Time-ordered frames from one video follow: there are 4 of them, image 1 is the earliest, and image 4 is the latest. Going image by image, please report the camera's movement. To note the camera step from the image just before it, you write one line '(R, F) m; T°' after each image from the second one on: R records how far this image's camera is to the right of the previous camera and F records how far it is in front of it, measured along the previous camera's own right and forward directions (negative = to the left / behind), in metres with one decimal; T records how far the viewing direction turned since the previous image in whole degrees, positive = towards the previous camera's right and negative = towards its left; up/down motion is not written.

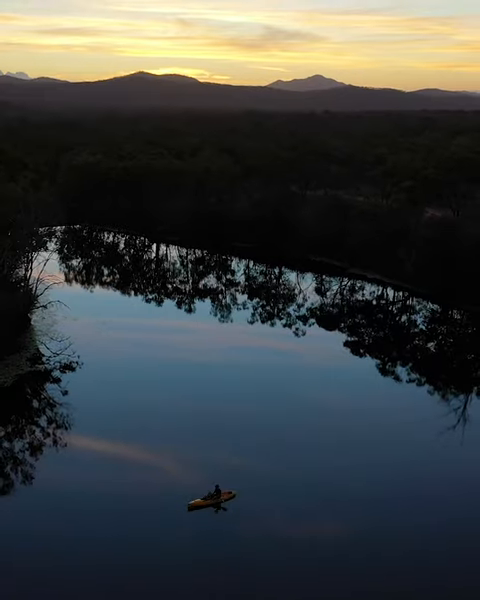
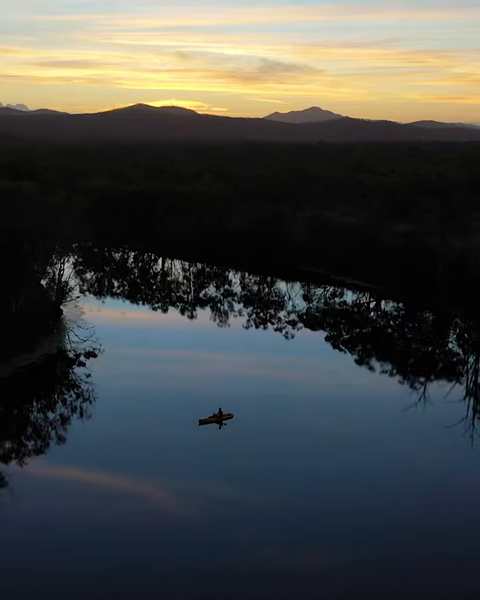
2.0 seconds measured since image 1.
(0.0, -2.4) m; 0°
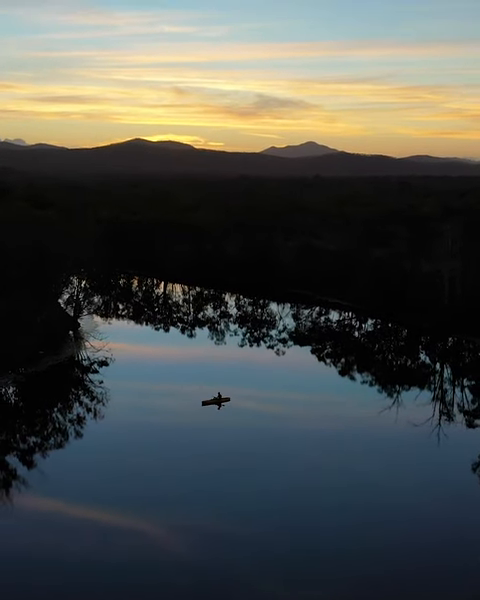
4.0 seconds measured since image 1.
(0.0, -2.0) m; 0°
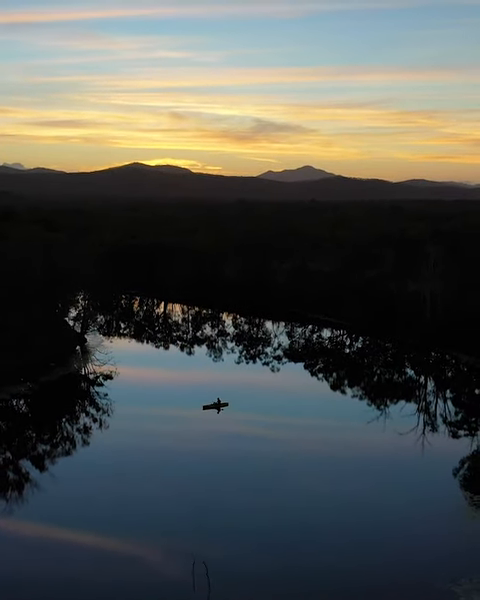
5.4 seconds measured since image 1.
(0.0, -1.1) m; 0°
